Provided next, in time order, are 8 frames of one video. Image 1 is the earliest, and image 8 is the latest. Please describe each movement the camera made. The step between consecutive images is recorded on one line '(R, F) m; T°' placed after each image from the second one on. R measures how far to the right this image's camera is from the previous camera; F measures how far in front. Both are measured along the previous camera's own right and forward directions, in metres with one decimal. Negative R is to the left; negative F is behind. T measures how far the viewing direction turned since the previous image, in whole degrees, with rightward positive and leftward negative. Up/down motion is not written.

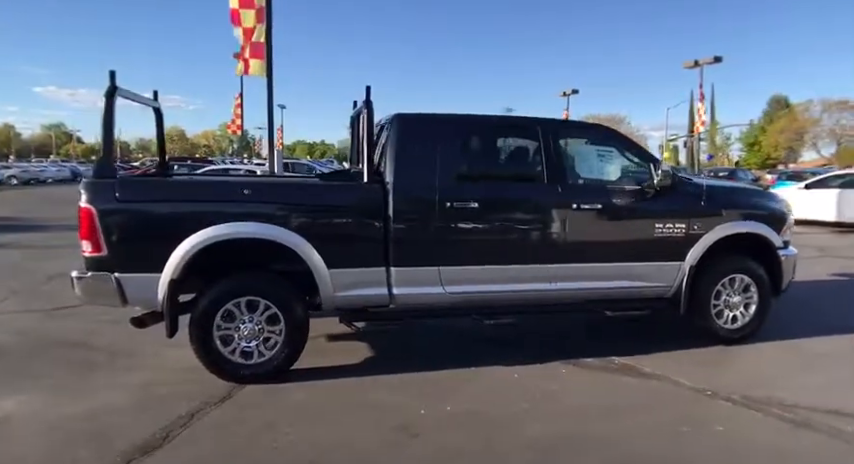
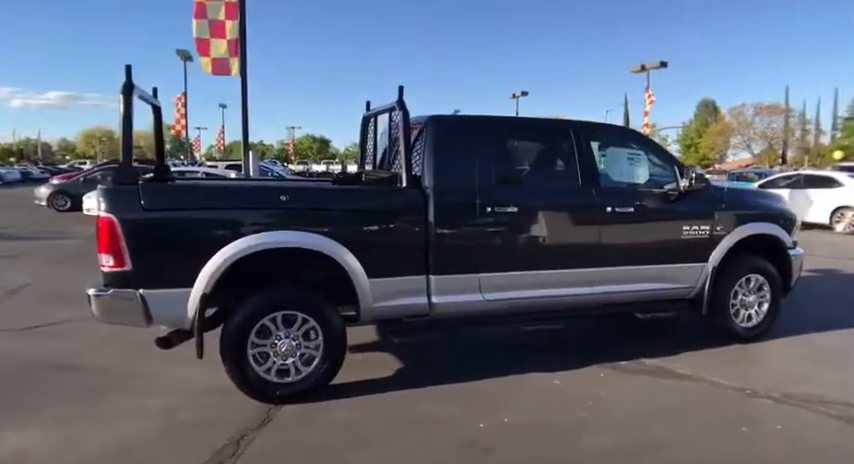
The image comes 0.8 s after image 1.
(-0.7, +0.2) m; +6°
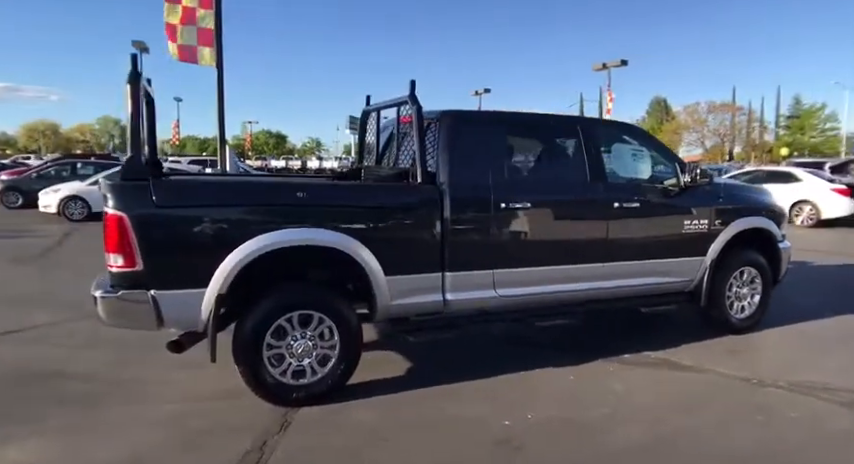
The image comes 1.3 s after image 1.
(-0.4, +0.1) m; +4°
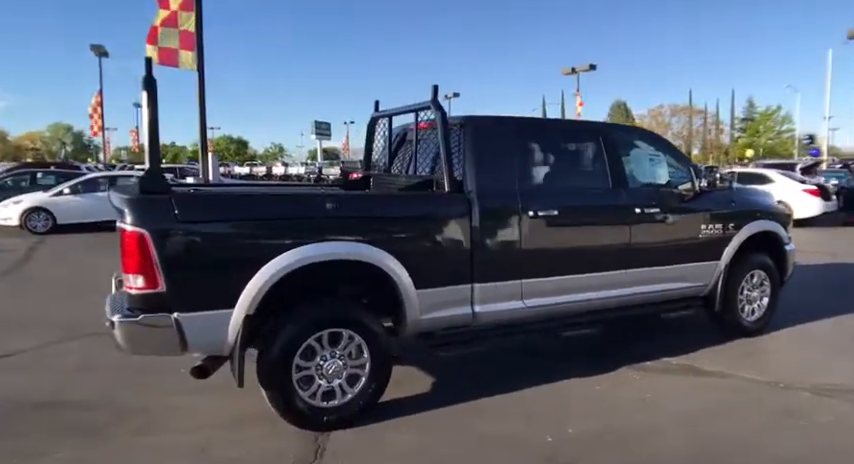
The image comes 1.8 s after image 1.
(-0.4, +0.2) m; +3°
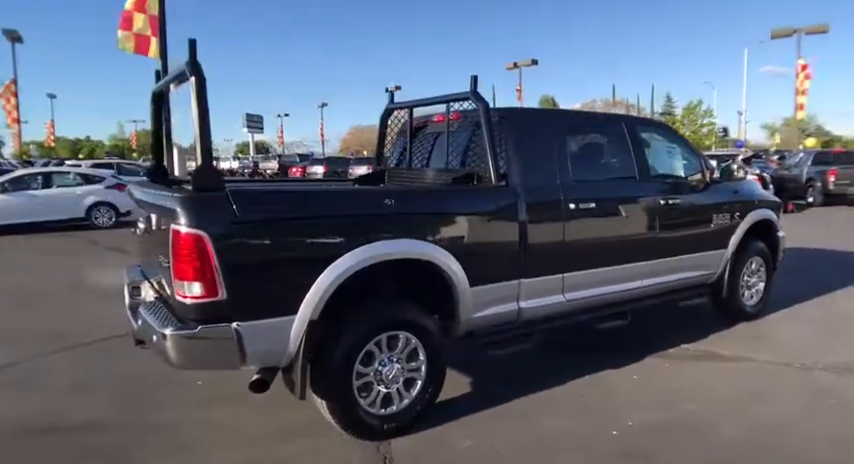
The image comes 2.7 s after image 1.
(-0.7, +0.2) m; +7°
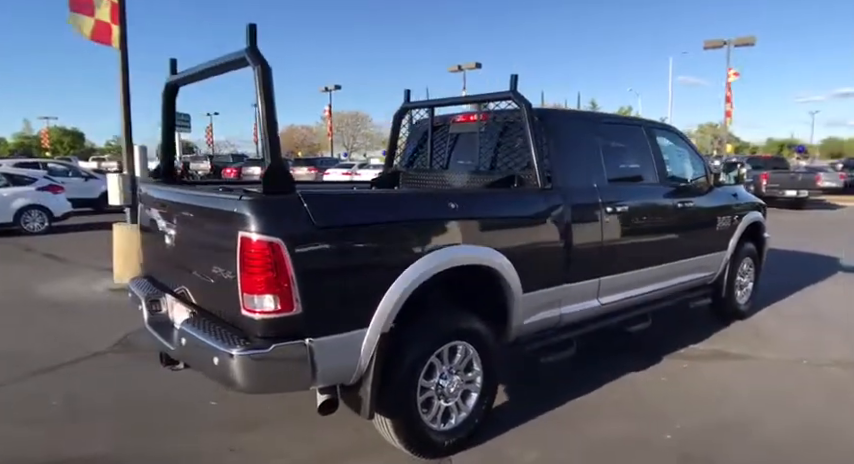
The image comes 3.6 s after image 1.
(-0.7, +0.2) m; +7°
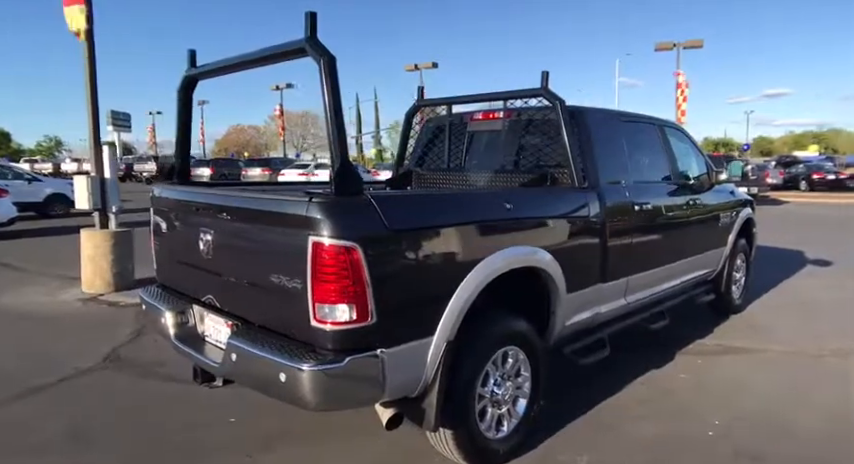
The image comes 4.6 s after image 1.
(-0.5, +0.2) m; +5°
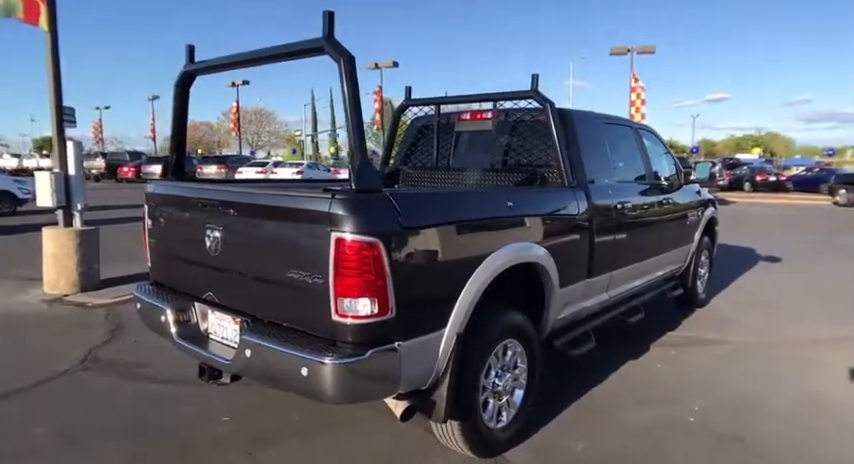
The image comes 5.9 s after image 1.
(-0.2, -0.1) m; +4°
